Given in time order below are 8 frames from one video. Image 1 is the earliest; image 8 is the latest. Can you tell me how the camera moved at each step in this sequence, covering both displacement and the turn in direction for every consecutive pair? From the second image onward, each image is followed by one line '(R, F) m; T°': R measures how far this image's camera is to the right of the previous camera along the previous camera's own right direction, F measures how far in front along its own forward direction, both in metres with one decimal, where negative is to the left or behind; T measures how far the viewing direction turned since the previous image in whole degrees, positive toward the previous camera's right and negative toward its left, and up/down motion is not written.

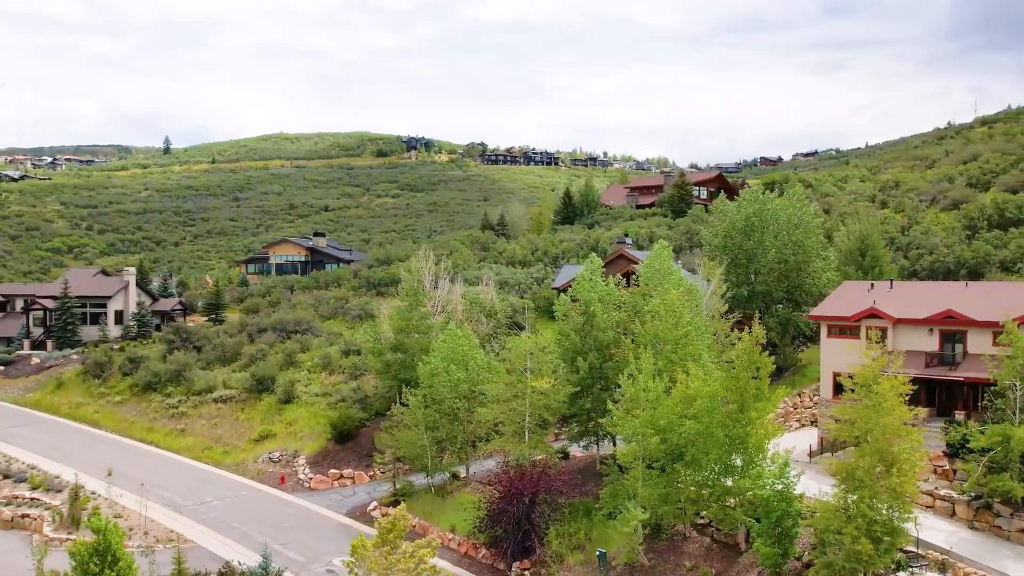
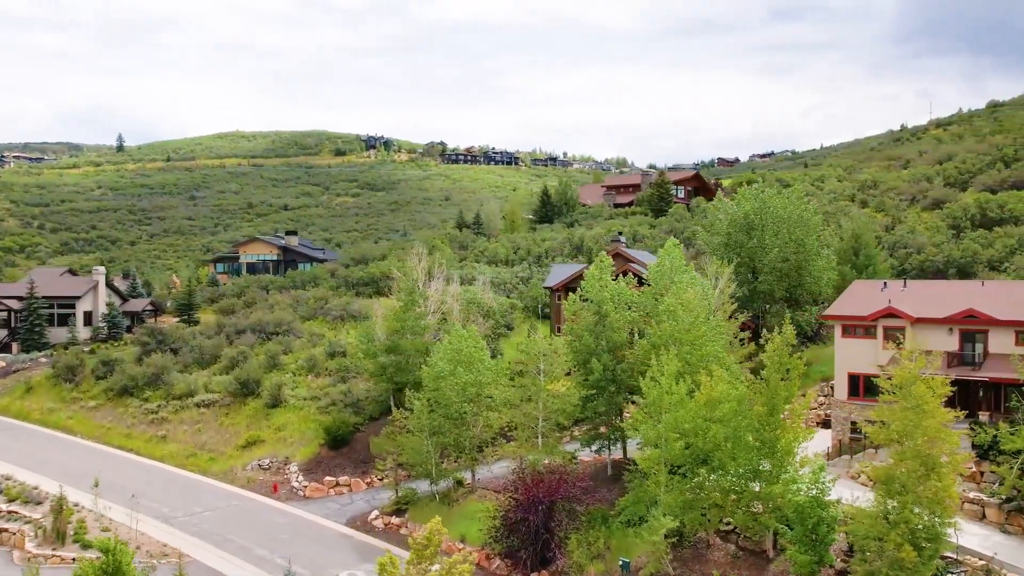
(-1.4, +1.0) m; +3°
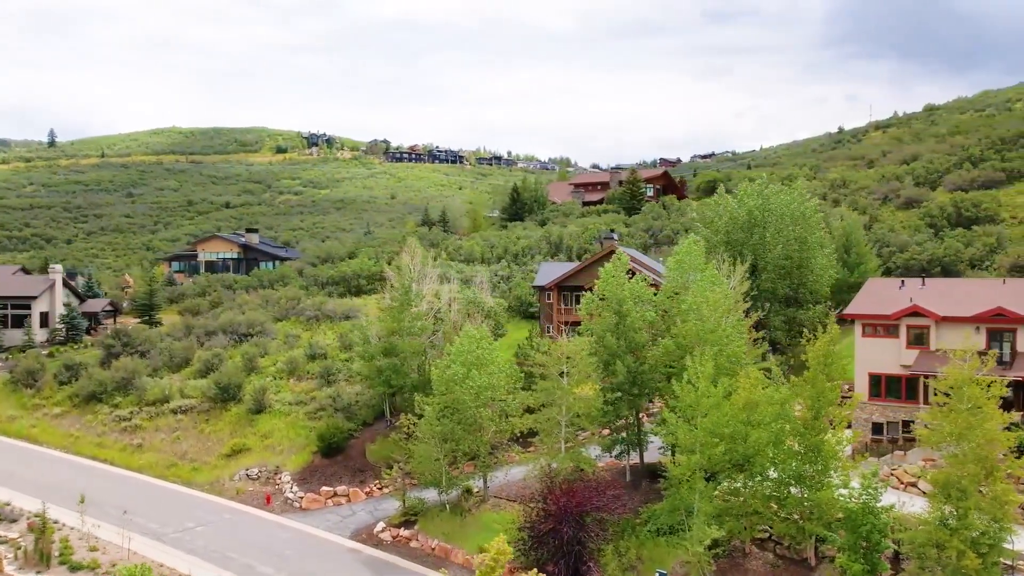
(-2.0, +1.3) m; +4°
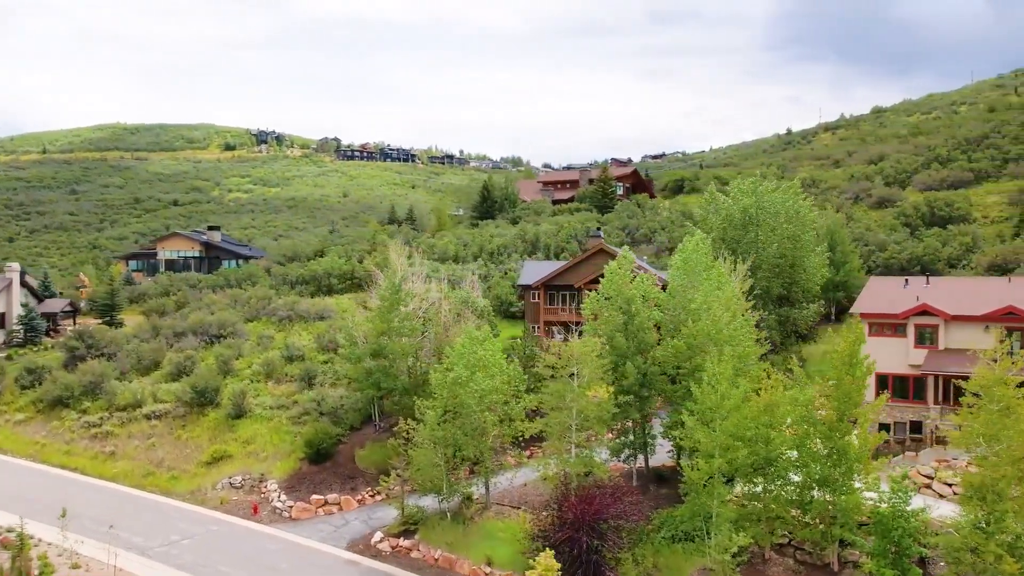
(-1.4, +1.0) m; +3°
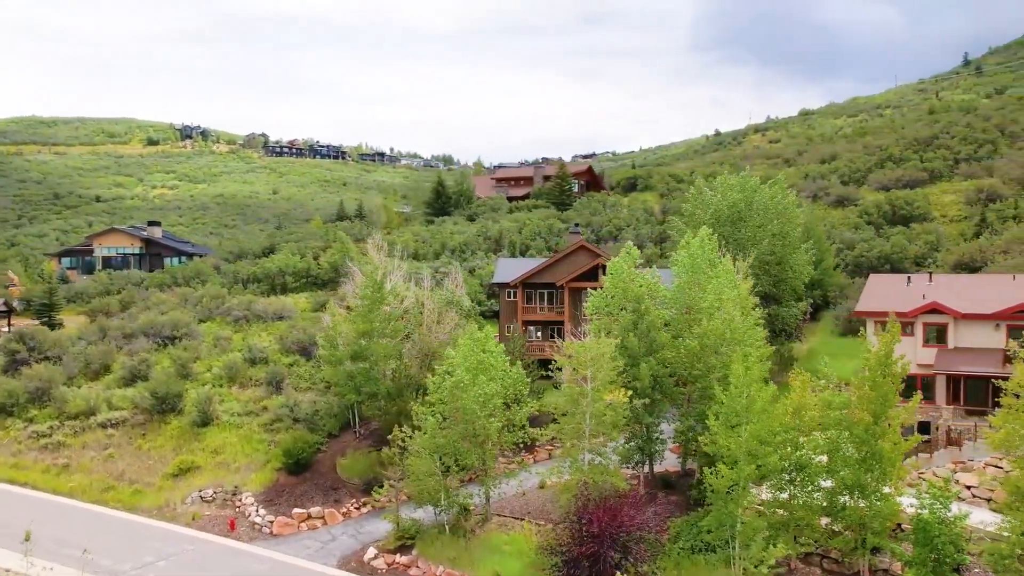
(-1.8, +1.5) m; +4°
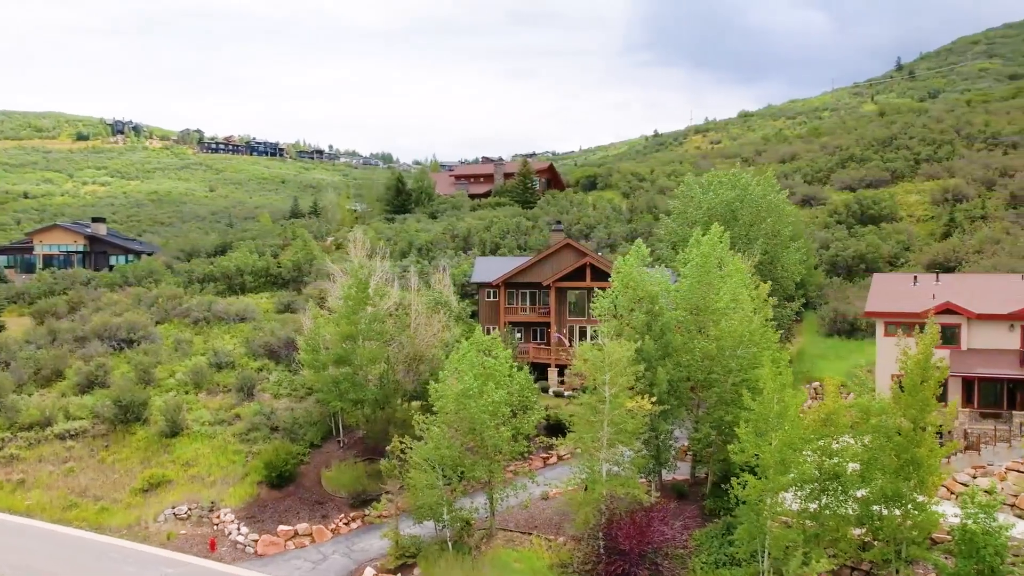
(-1.5, +1.4) m; +4°
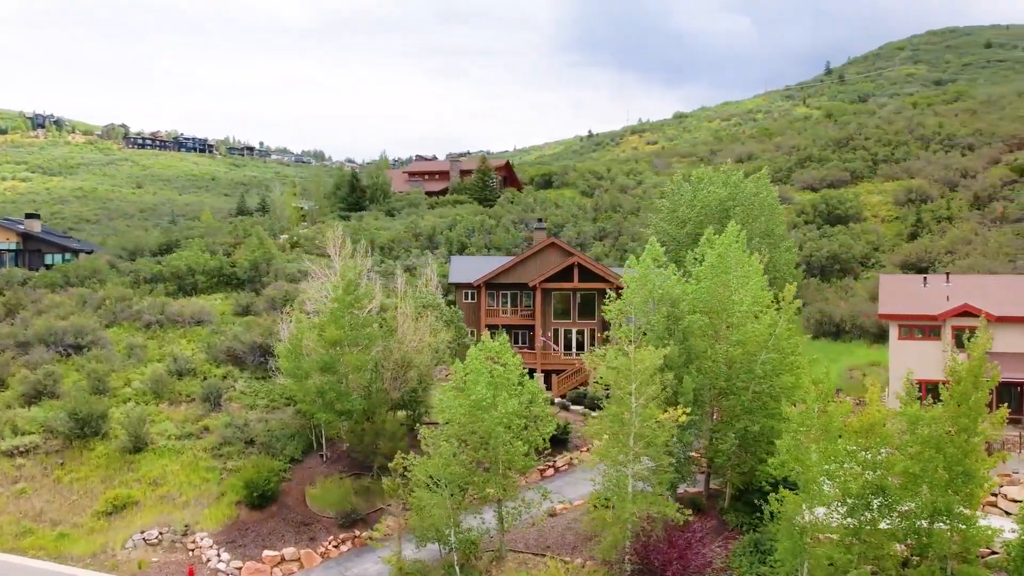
(-1.6, +1.6) m; +4°
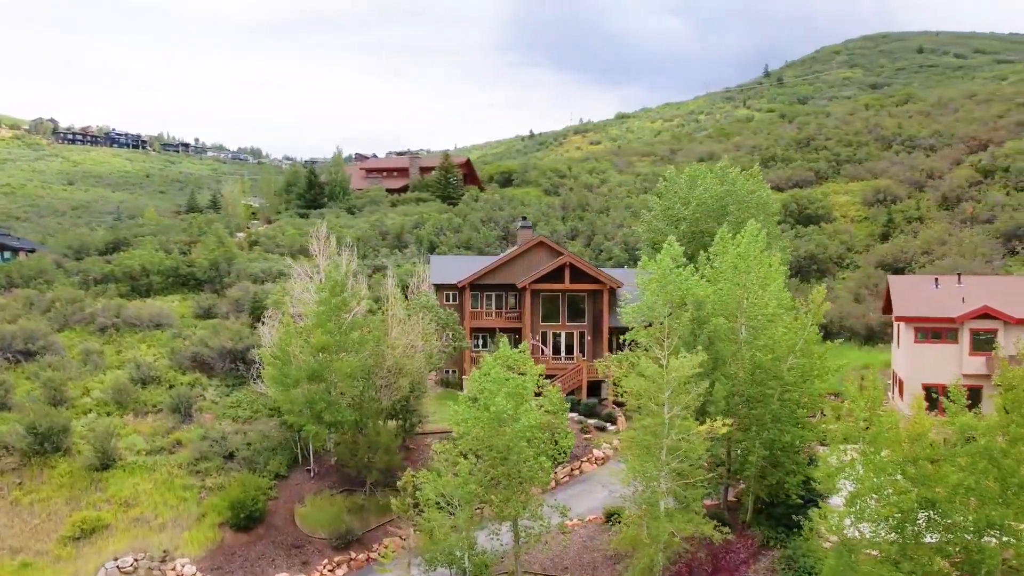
(-1.5, +1.4) m; +4°
